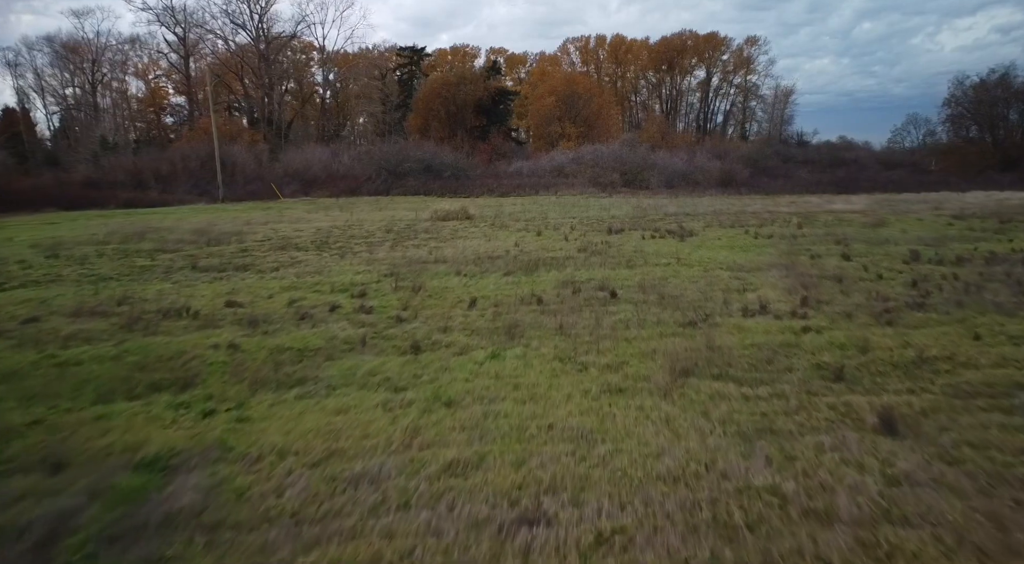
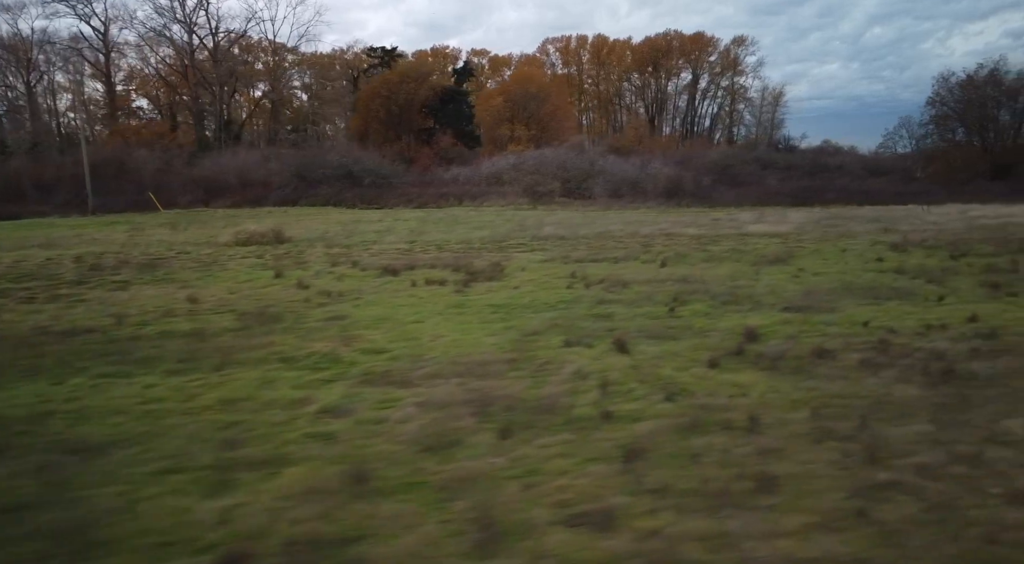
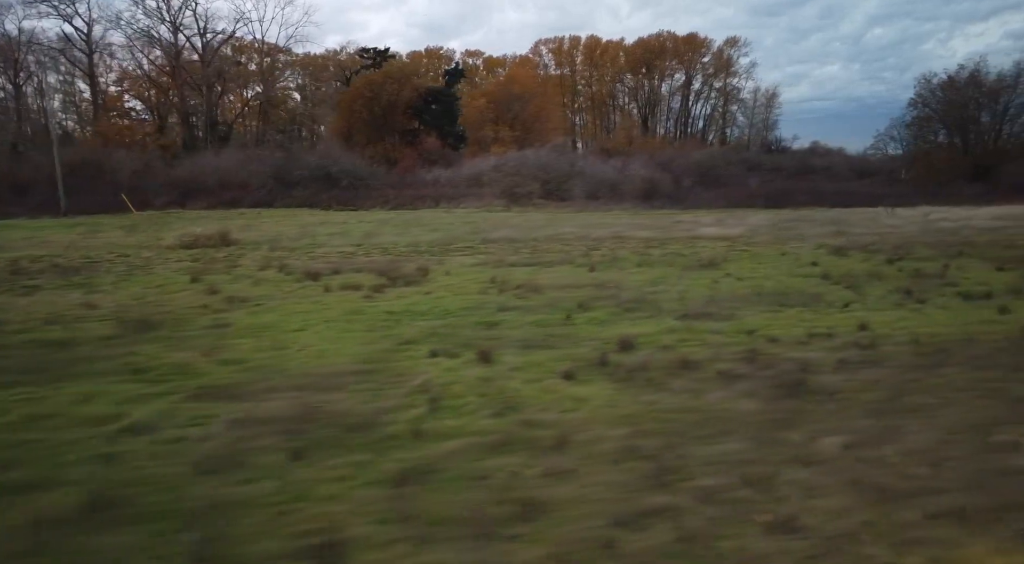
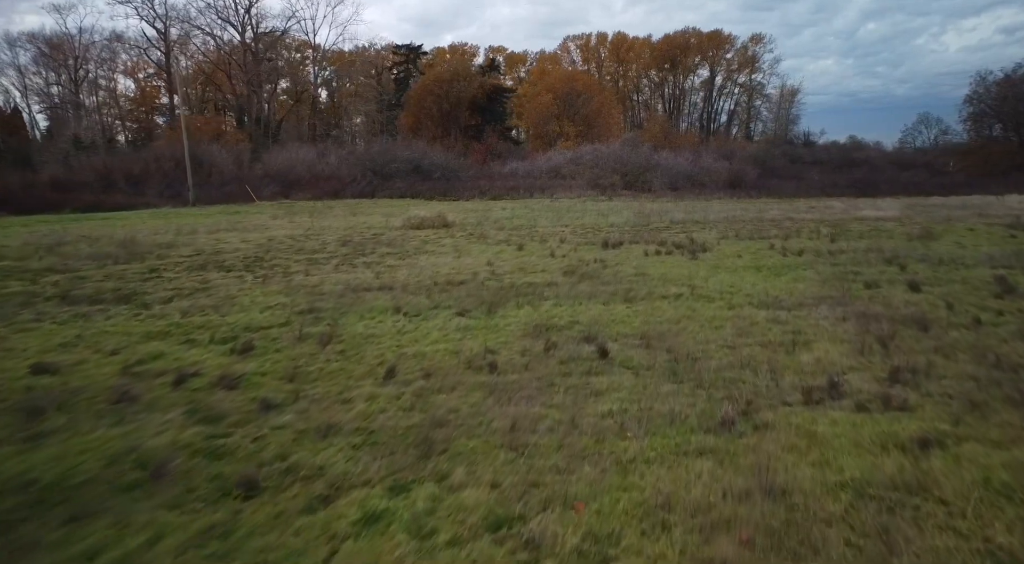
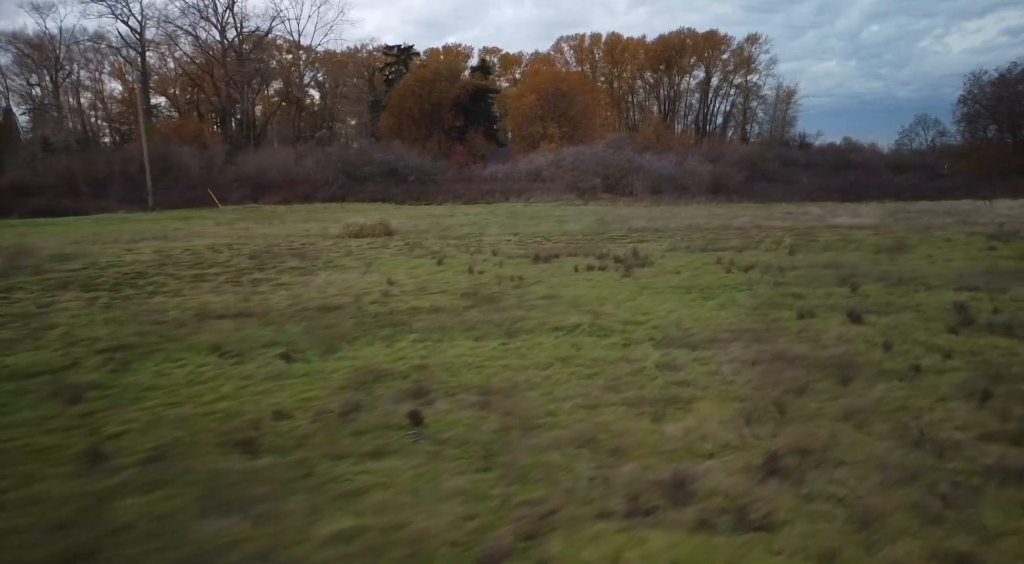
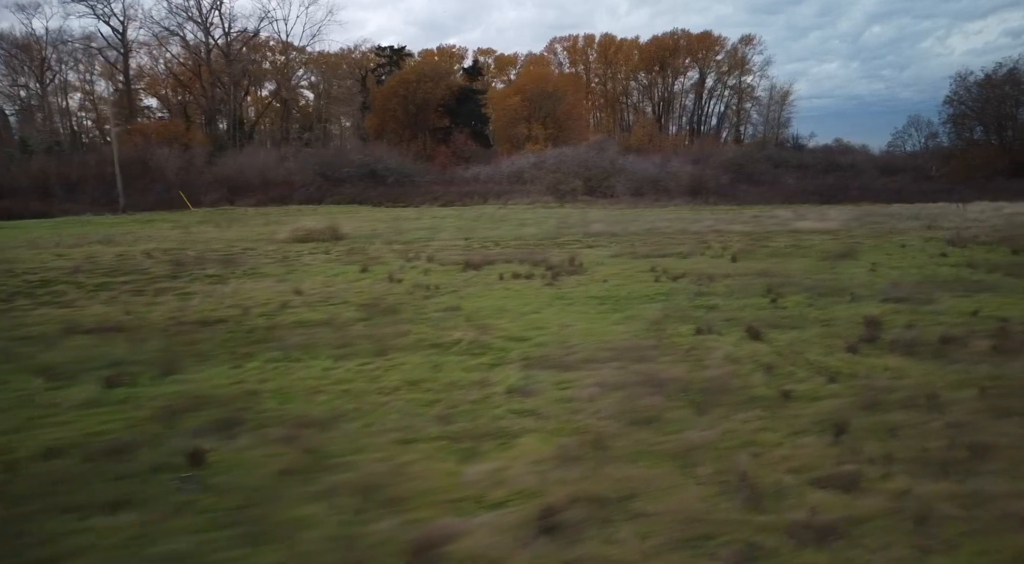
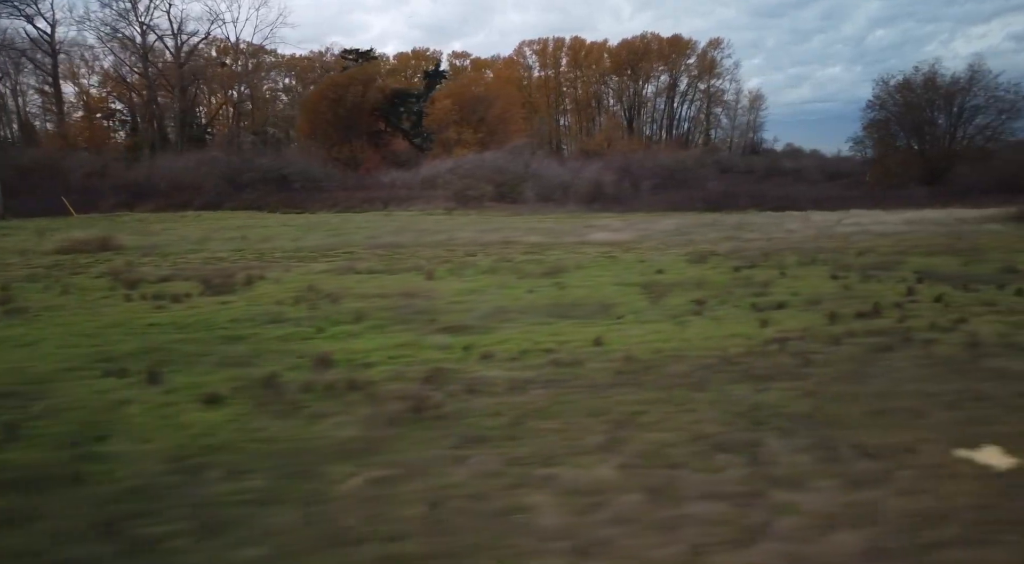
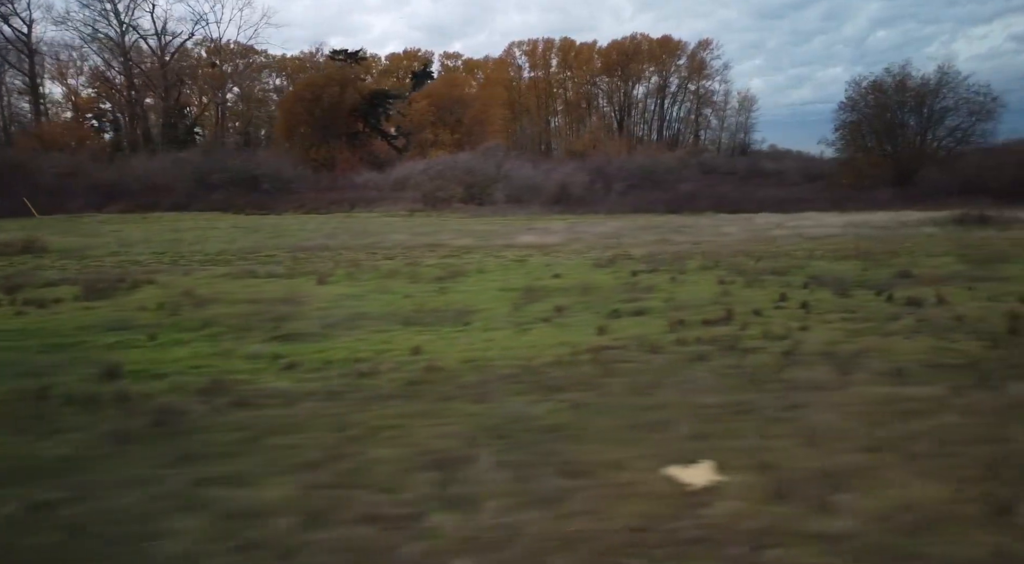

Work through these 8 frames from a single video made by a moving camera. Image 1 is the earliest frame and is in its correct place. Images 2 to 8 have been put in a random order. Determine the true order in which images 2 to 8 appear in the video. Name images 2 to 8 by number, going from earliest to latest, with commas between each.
4, 5, 6, 2, 3, 7, 8
